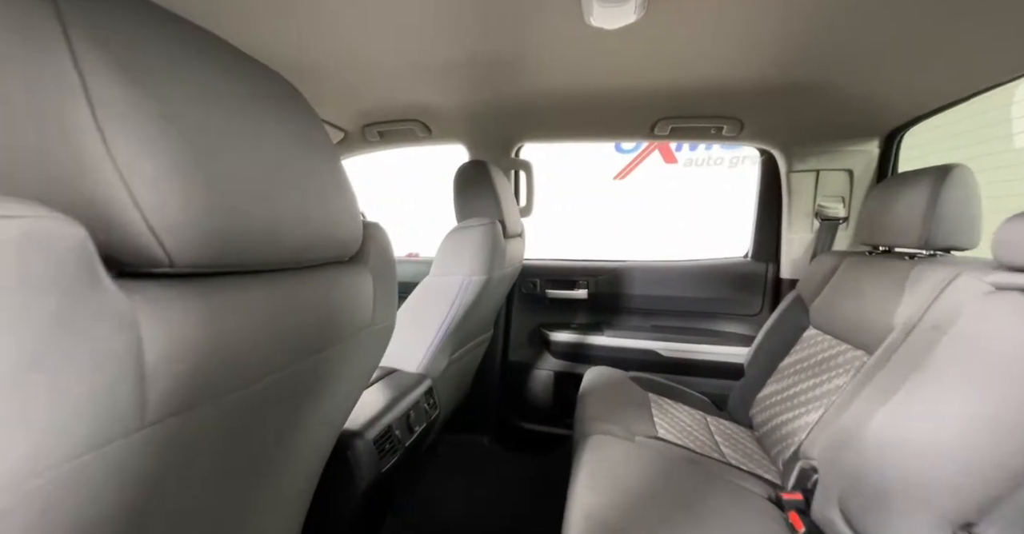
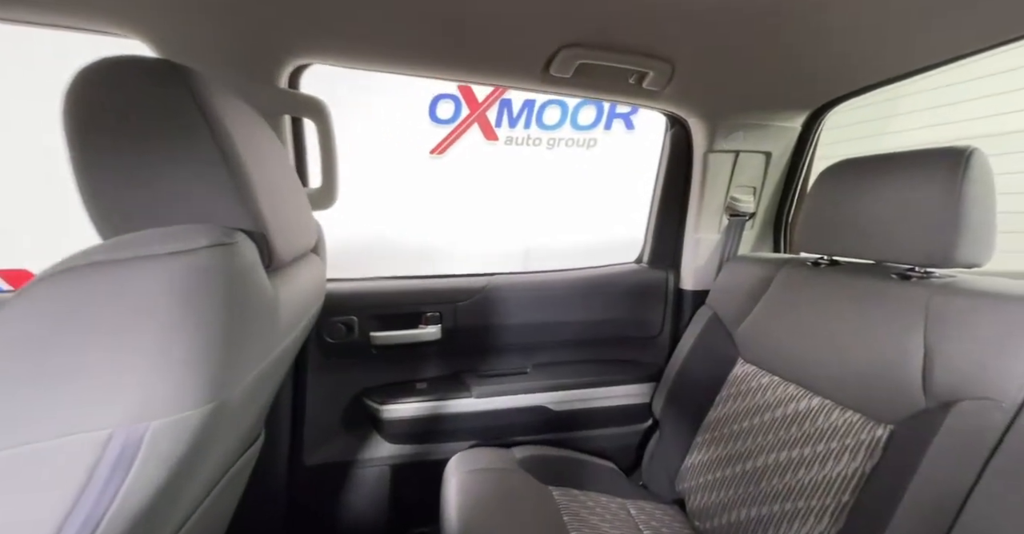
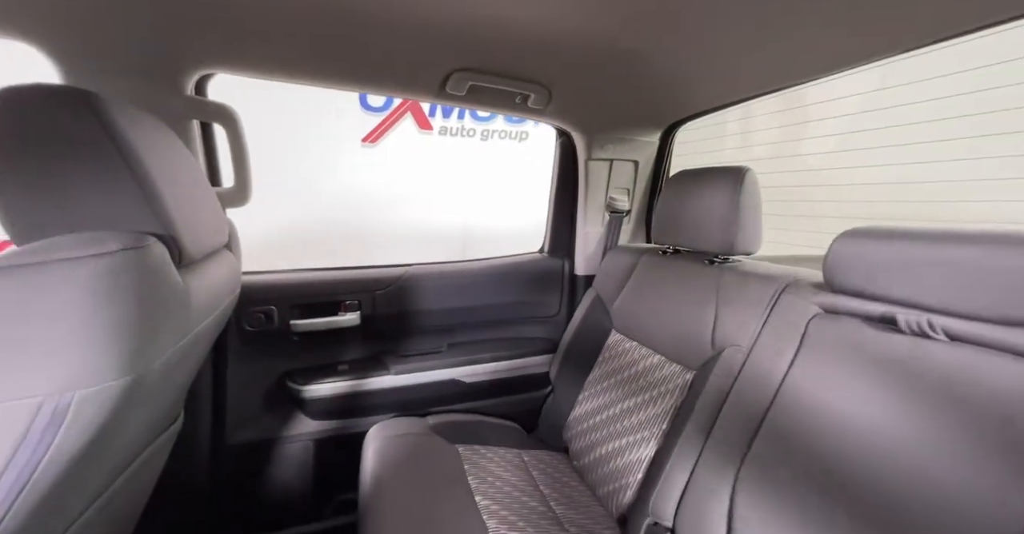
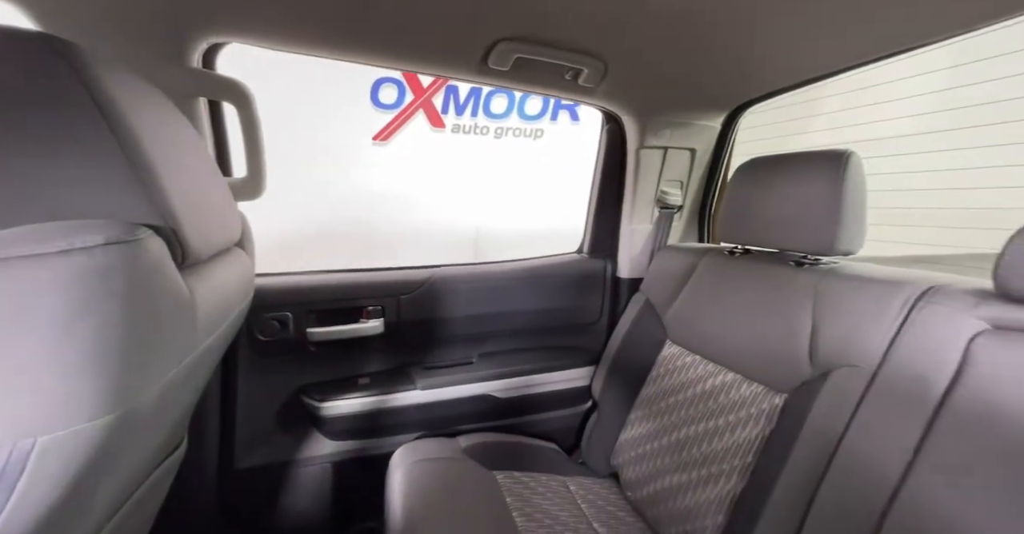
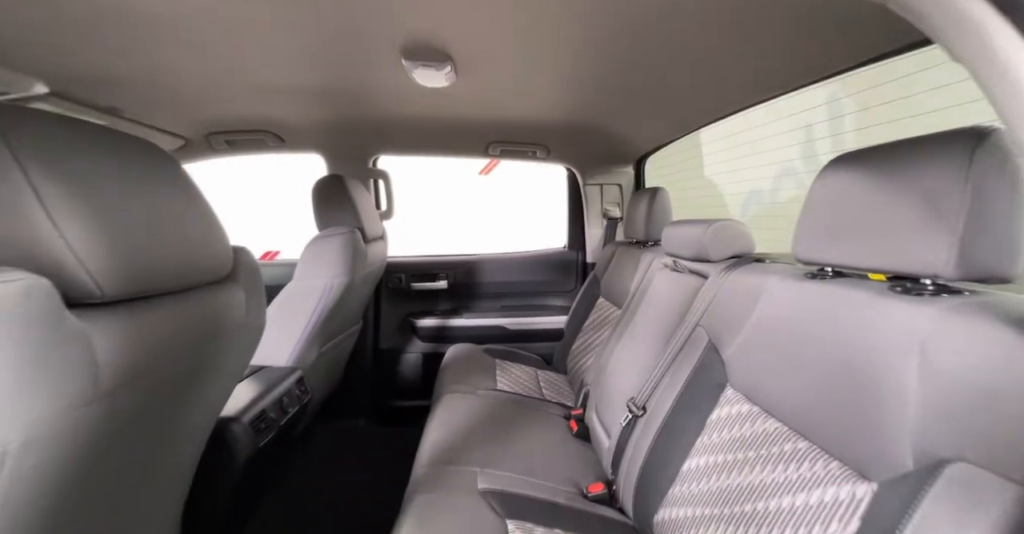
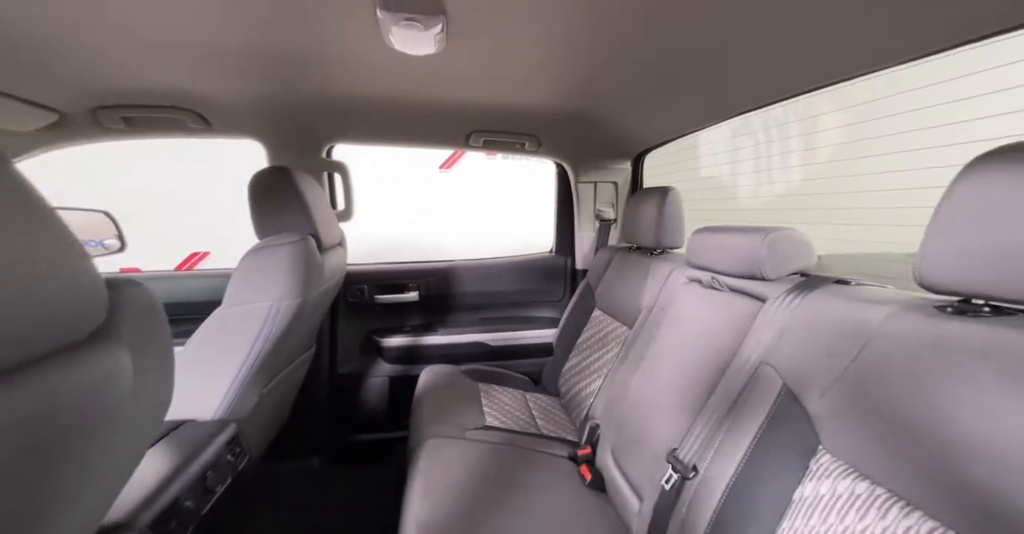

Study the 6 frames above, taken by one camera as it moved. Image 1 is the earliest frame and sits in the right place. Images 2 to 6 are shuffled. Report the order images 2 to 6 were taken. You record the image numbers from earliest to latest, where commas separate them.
2, 4, 3, 6, 5
